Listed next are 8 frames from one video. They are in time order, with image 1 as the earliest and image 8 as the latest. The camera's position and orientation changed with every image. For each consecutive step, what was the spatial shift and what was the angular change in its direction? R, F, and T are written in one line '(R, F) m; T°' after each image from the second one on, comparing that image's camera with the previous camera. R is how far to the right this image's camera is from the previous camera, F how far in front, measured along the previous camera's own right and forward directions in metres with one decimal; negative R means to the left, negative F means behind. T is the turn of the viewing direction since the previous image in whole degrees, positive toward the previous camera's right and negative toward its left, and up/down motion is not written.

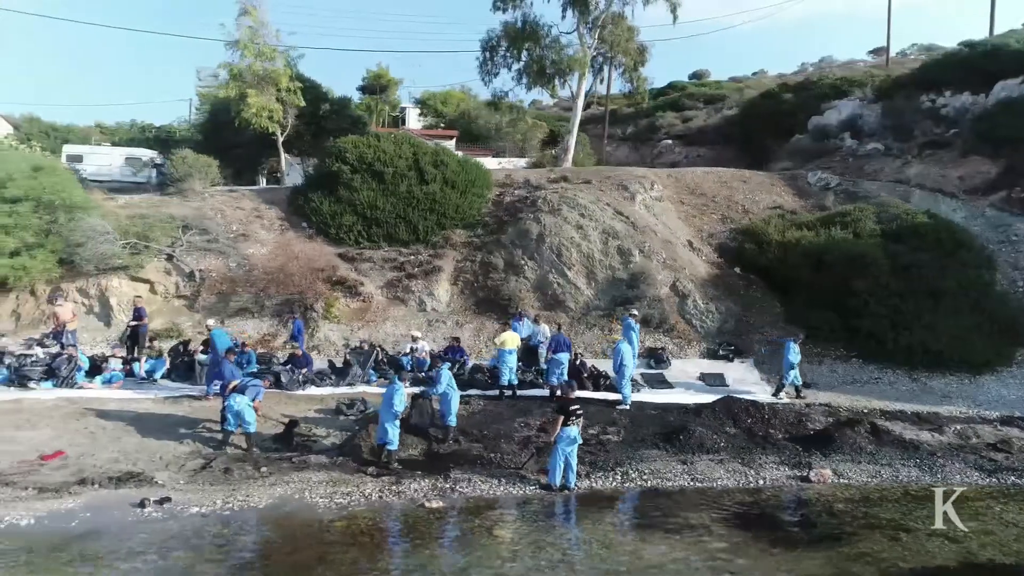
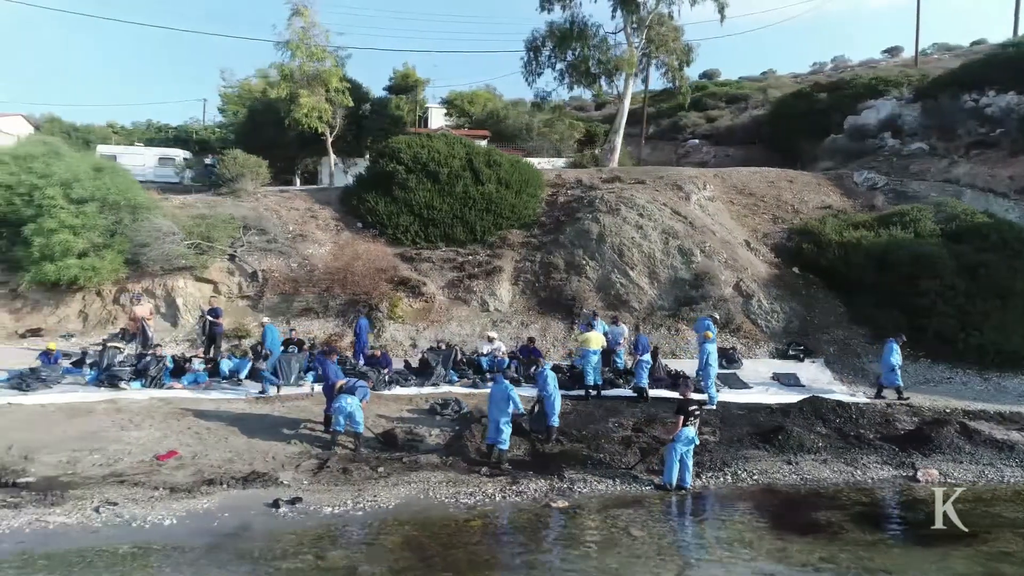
(-1.7, 0.0) m; 0°
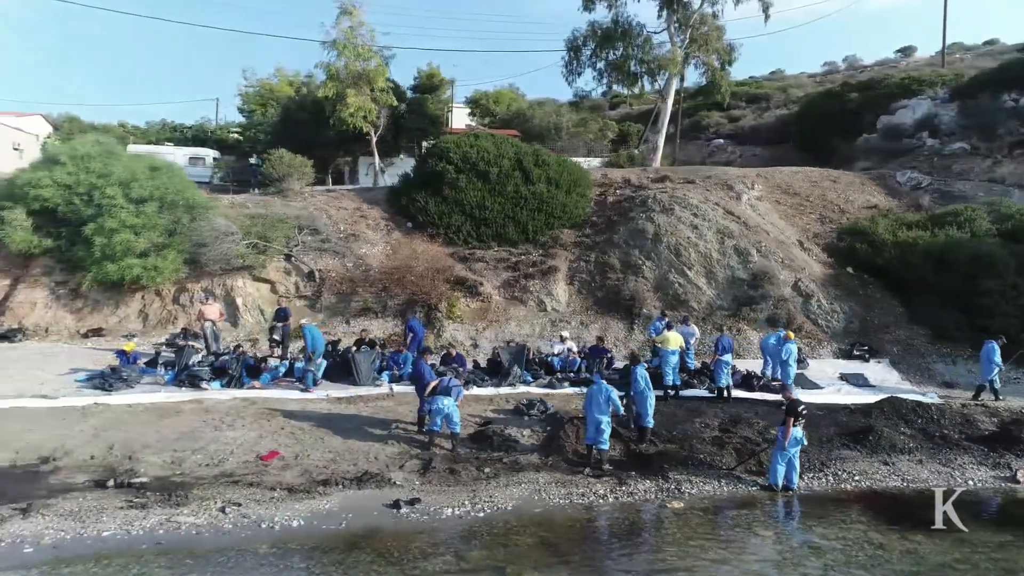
(-1.6, 0.0) m; 0°
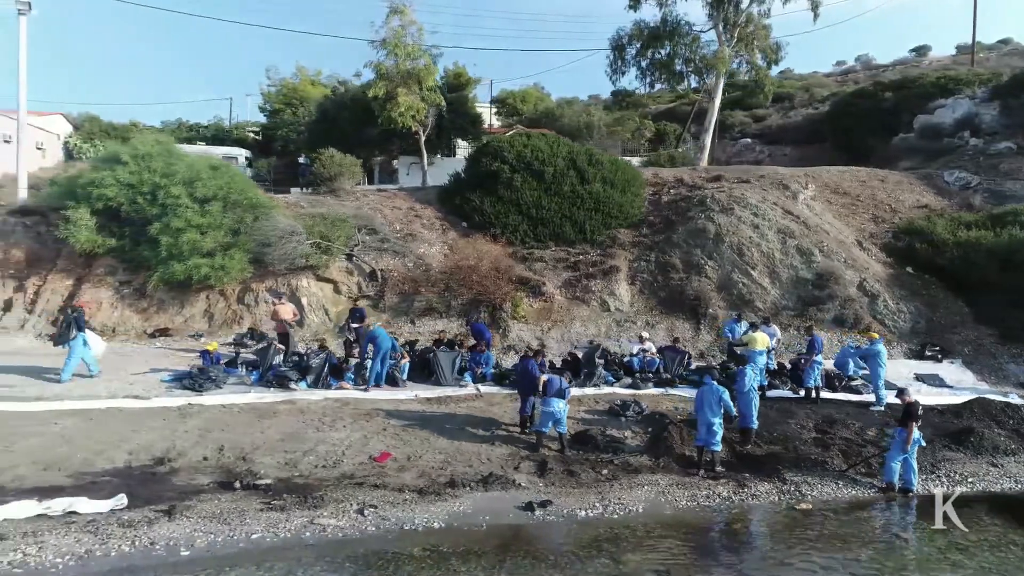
(-1.7, +0.1) m; 0°
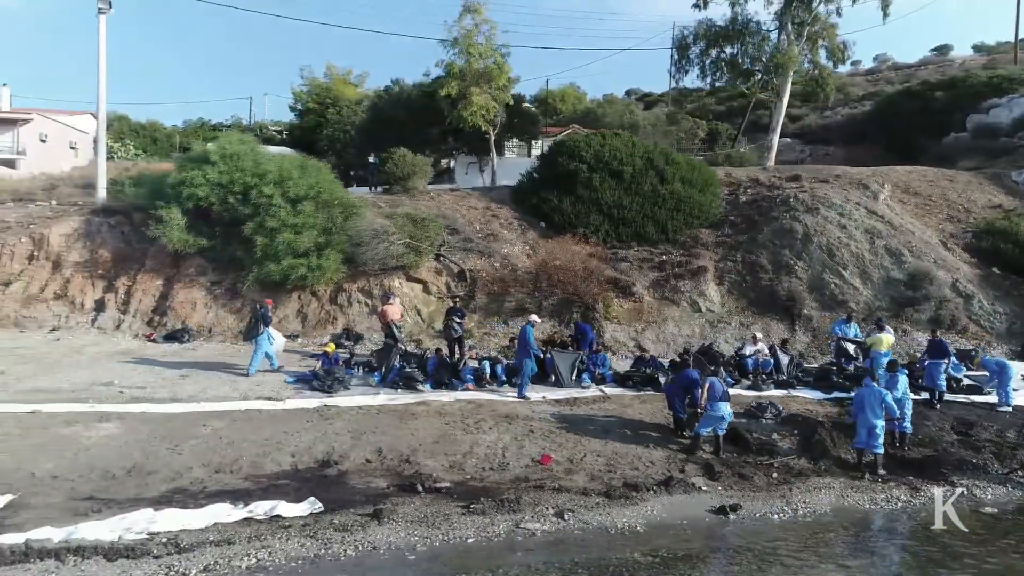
(-2.5, +0.1) m; 0°
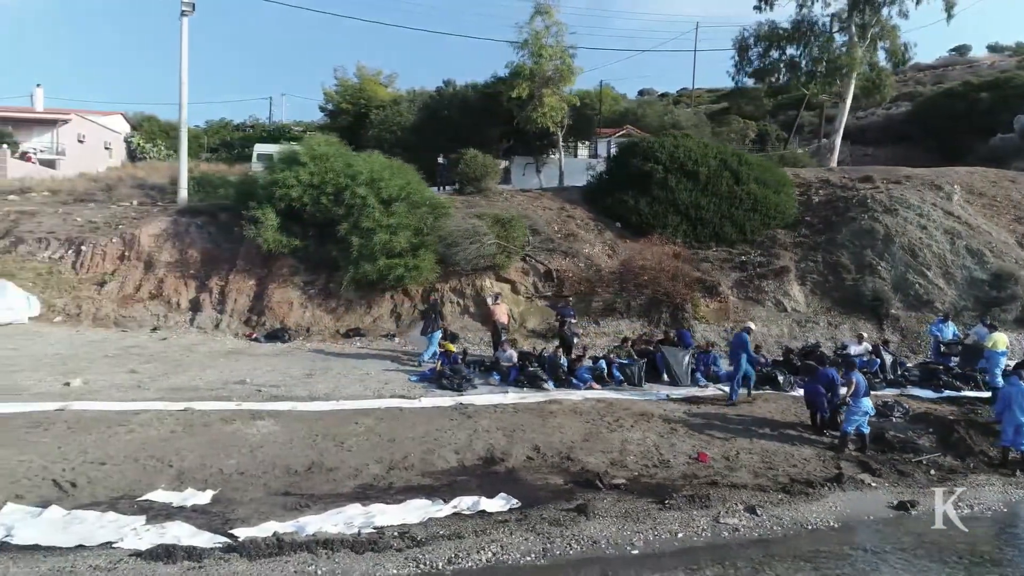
(-2.4, -0.2) m; 0°
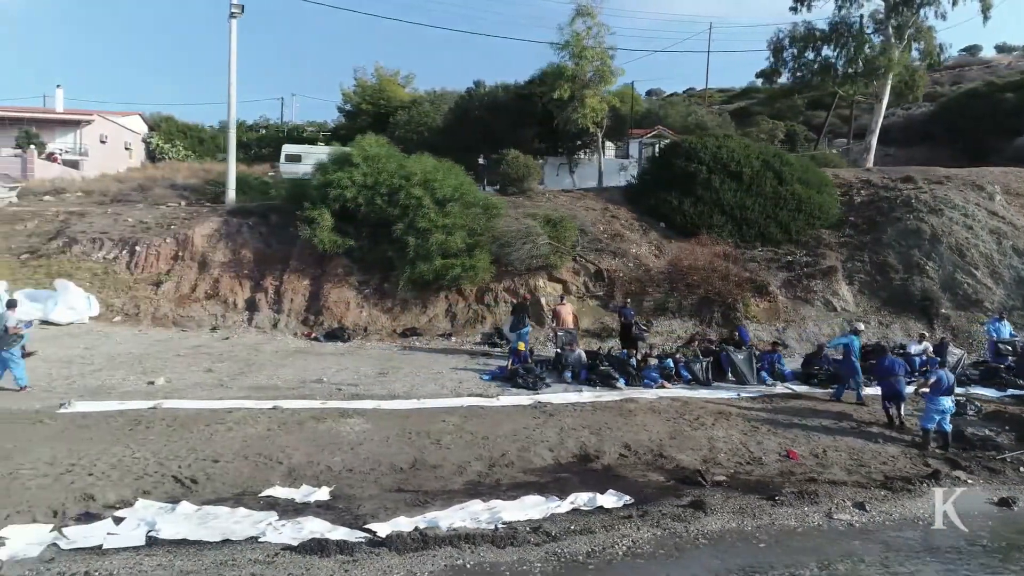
(-1.4, -0.2) m; 0°
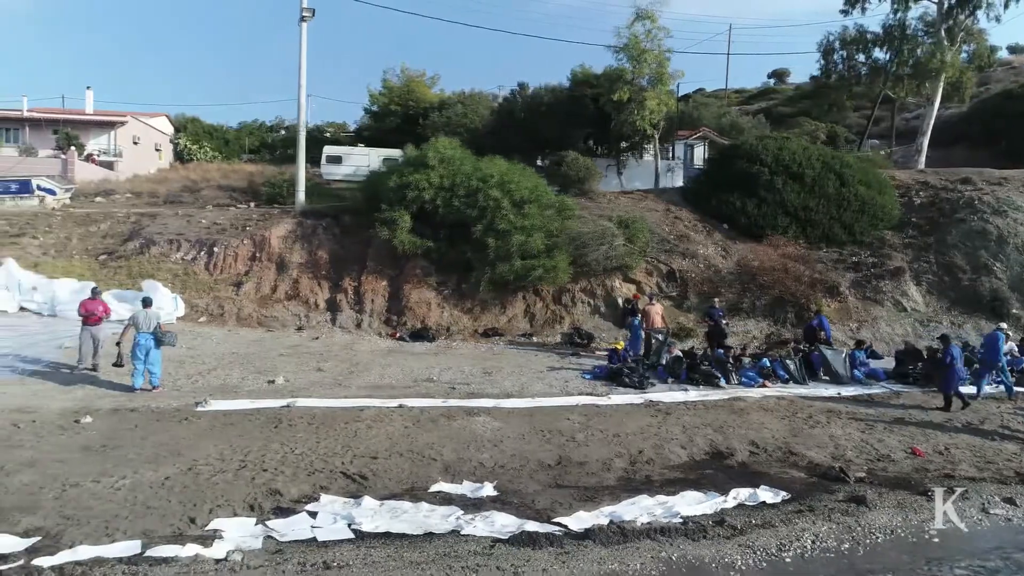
(-2.1, -0.3) m; 0°
